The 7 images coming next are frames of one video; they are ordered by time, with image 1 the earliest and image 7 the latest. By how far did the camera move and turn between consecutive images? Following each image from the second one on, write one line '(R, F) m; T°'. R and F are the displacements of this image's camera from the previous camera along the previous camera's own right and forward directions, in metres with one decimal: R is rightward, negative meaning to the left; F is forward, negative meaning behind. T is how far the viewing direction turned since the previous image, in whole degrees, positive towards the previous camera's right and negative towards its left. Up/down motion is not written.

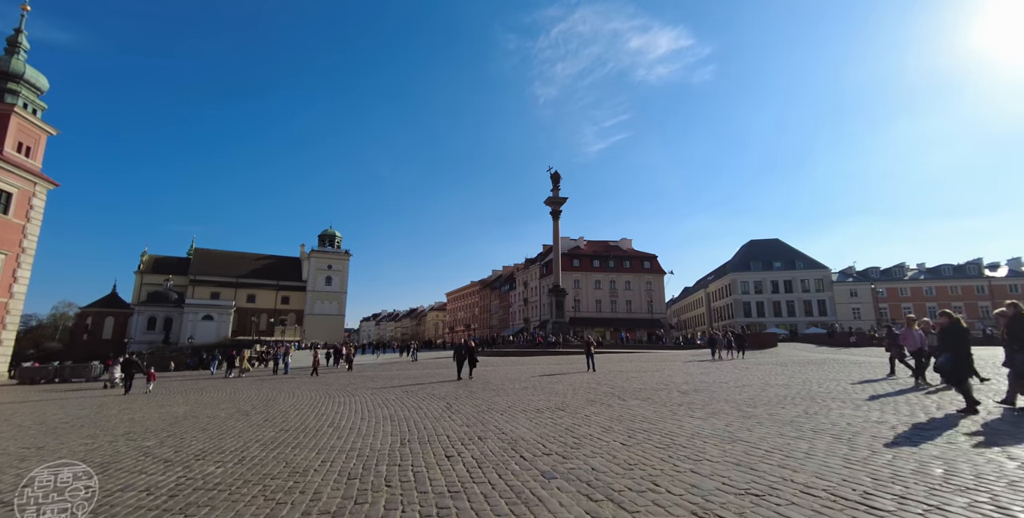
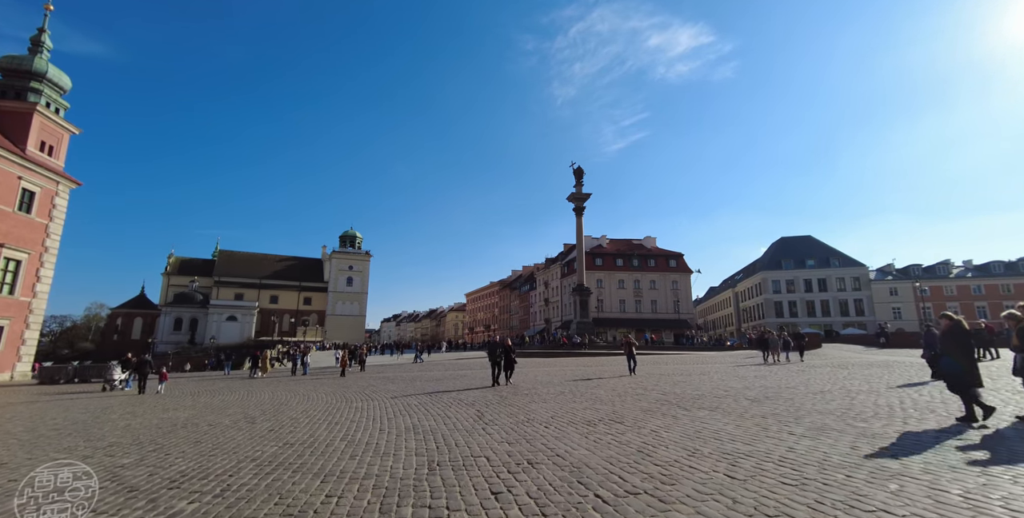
(-0.4, +1.4) m; -2°
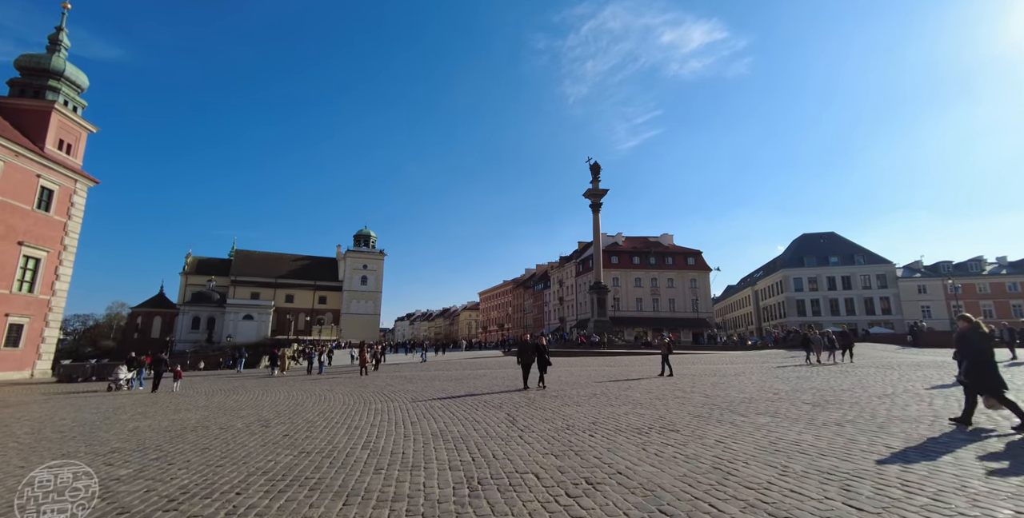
(-0.4, +0.8) m; -2°
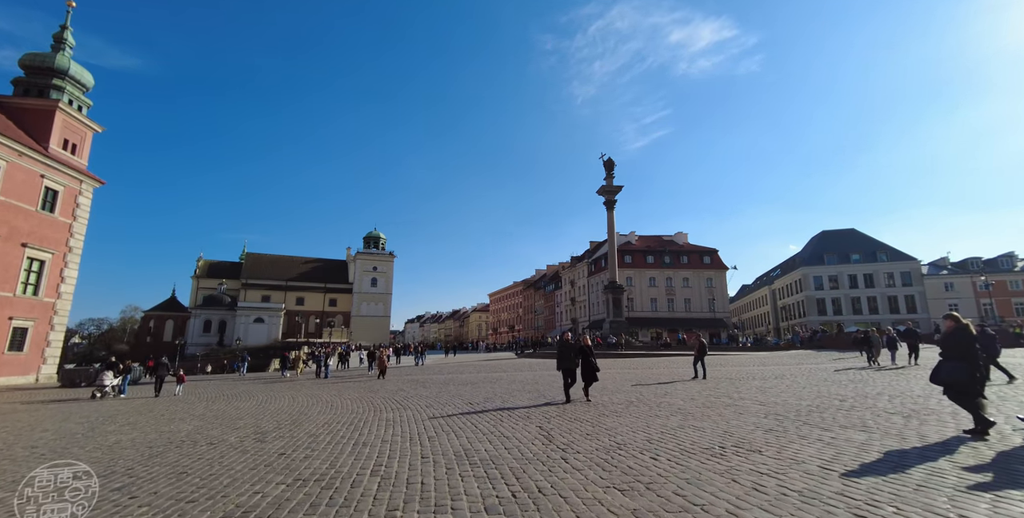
(-0.4, +1.3) m; -1°
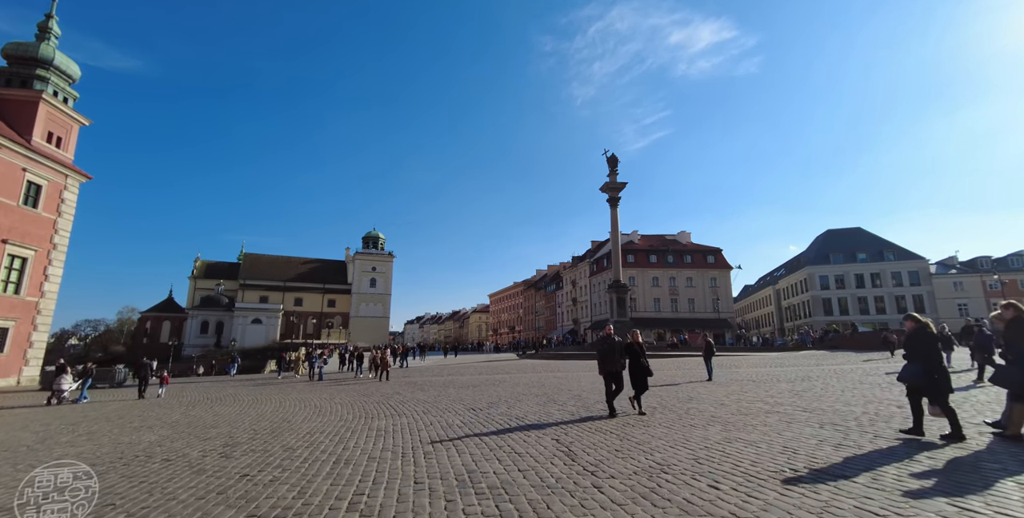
(-0.2, +1.2) m; 0°
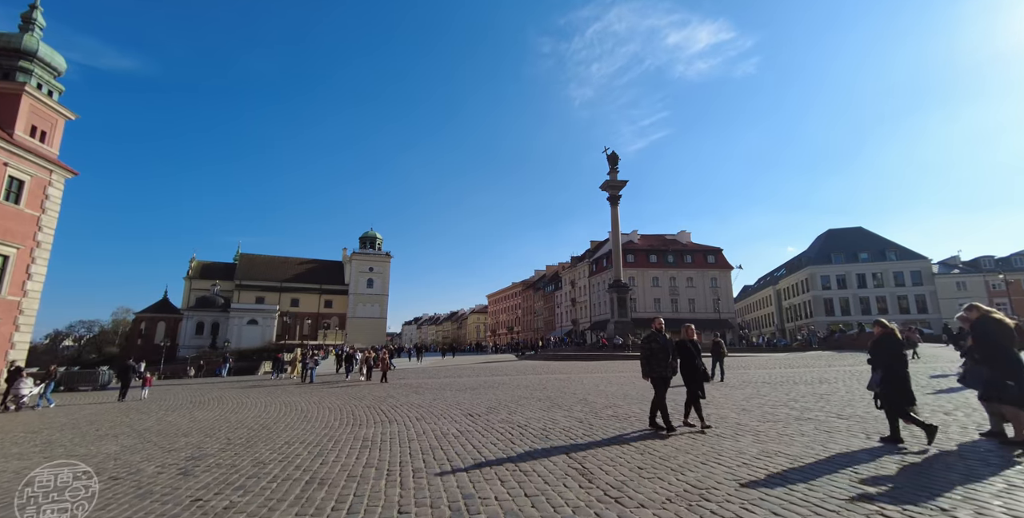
(-0.1, +0.9) m; 0°
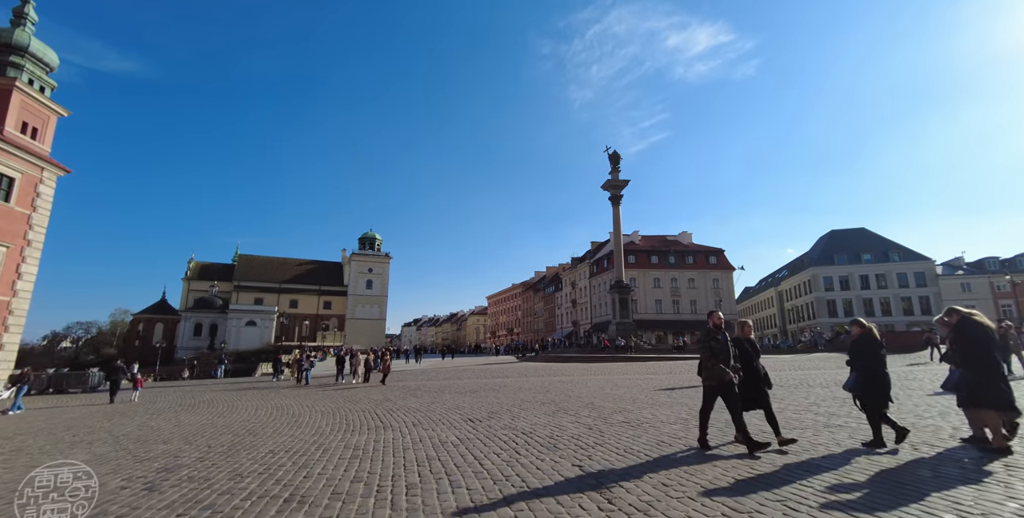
(-0.1, +0.6) m; 0°
